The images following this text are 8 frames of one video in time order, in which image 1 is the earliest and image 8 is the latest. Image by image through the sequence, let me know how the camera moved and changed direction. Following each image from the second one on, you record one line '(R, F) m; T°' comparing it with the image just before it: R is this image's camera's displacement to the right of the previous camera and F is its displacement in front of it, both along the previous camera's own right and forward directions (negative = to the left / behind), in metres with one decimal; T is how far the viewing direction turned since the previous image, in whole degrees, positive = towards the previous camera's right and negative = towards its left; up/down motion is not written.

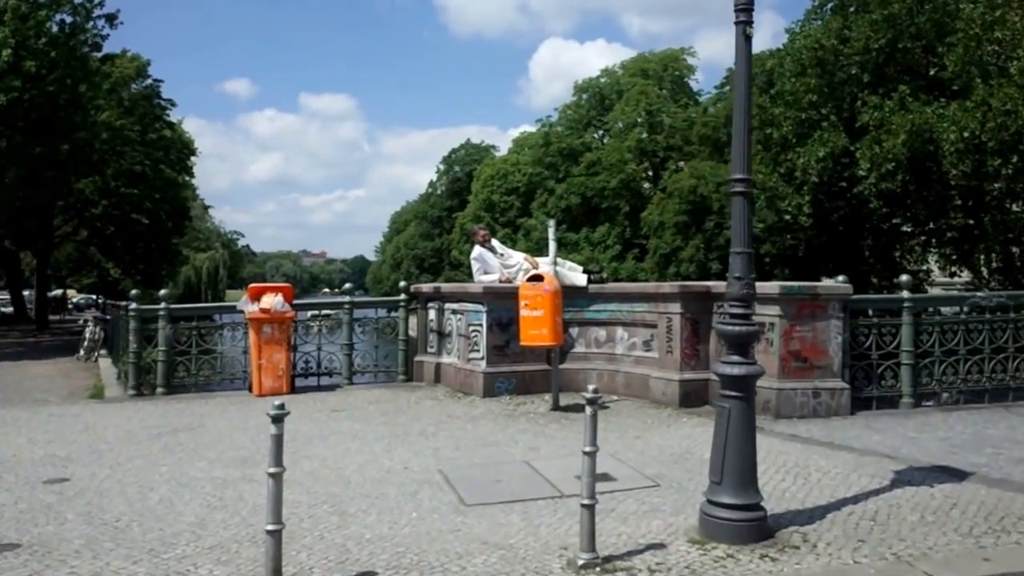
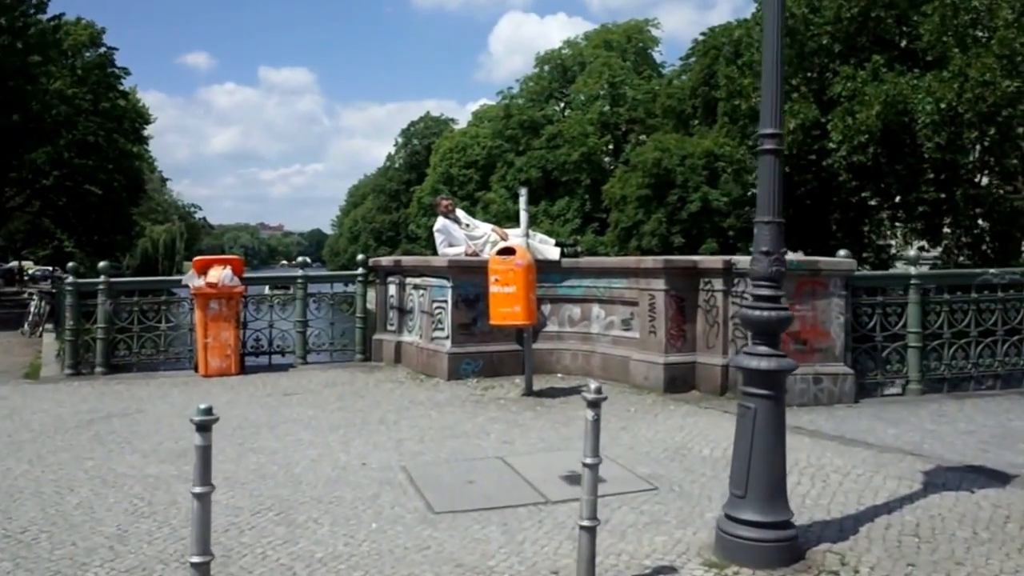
(-0.1, +1.0) m; +2°
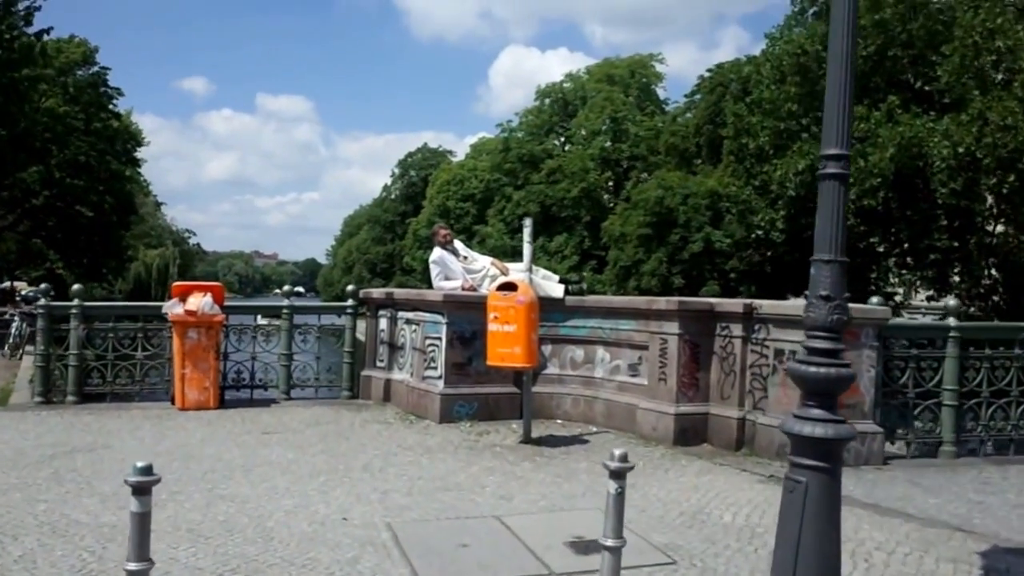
(-0.1, +0.7) m; 0°
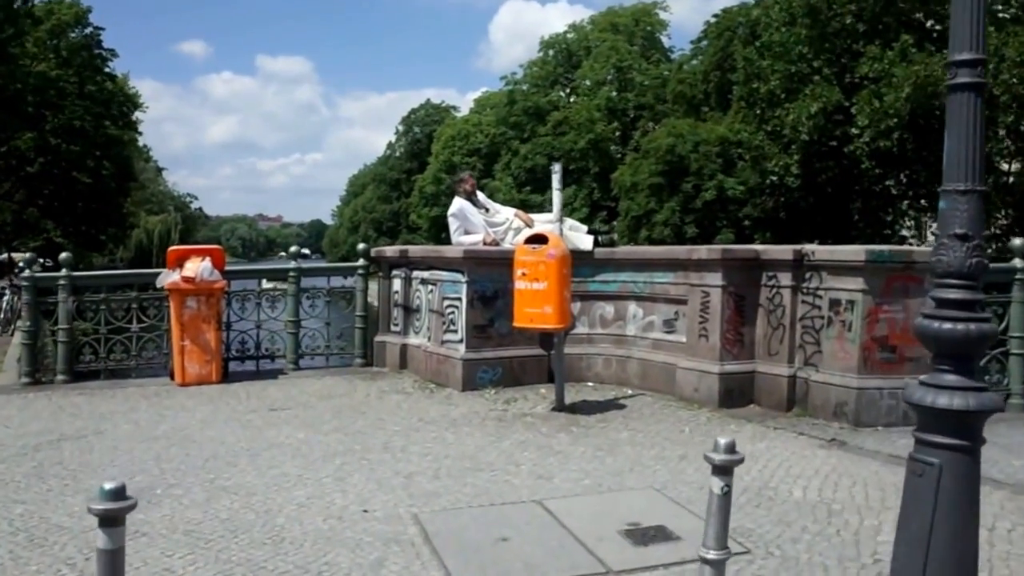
(-0.2, +0.9) m; 0°
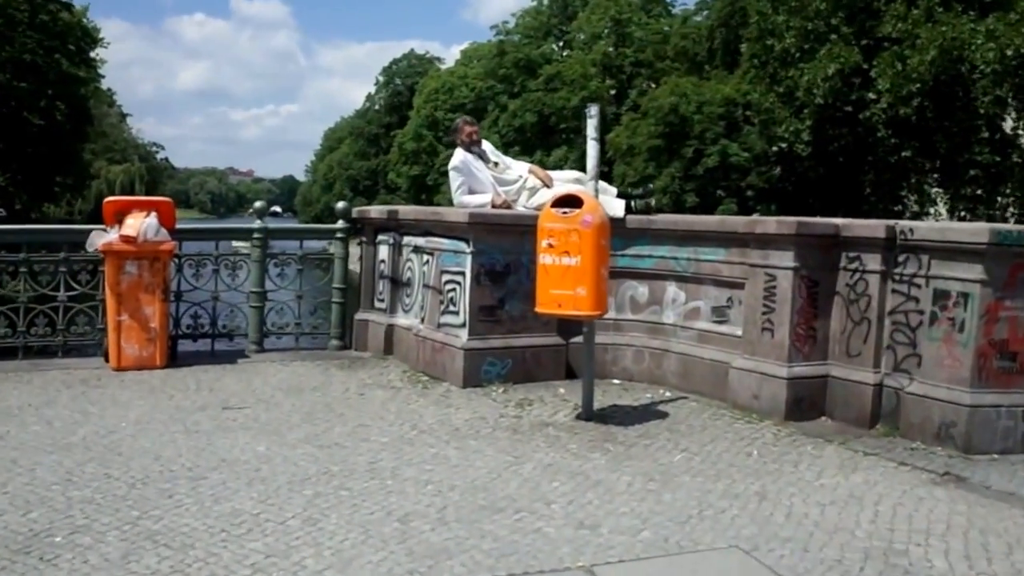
(-0.3, +1.8) m; +2°
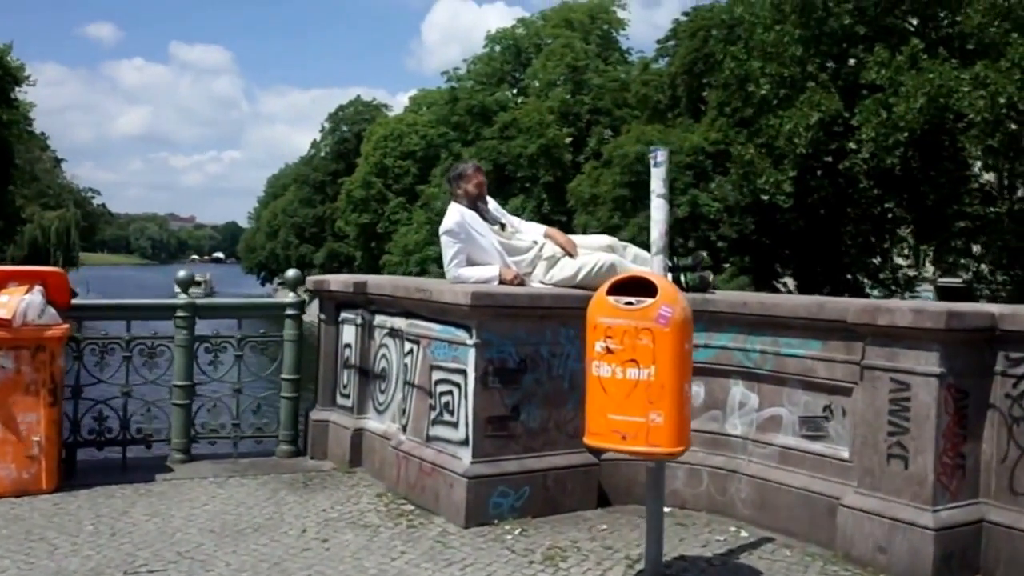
(-0.4, +2.2) m; +3°
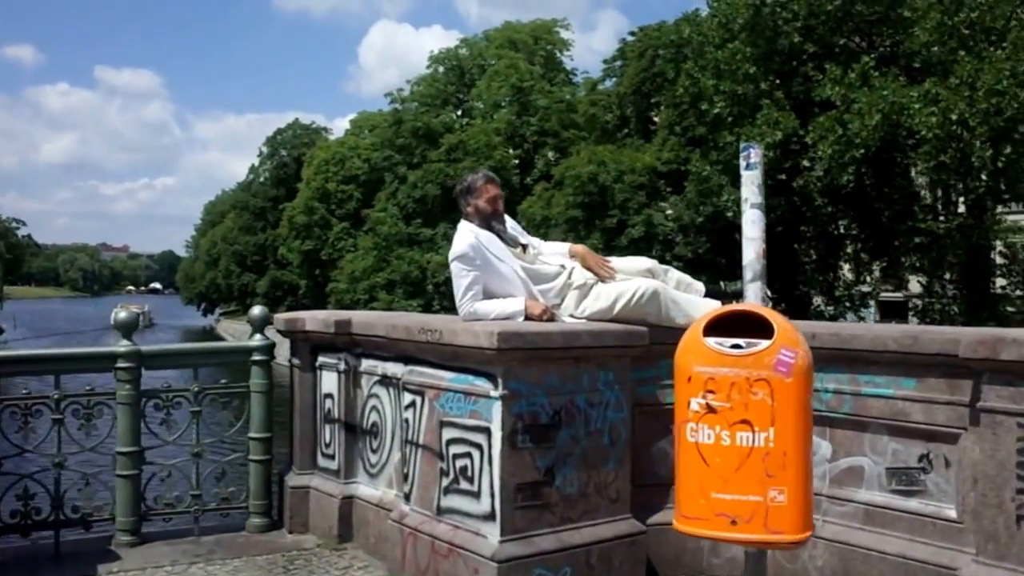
(-0.4, +1.1) m; +3°
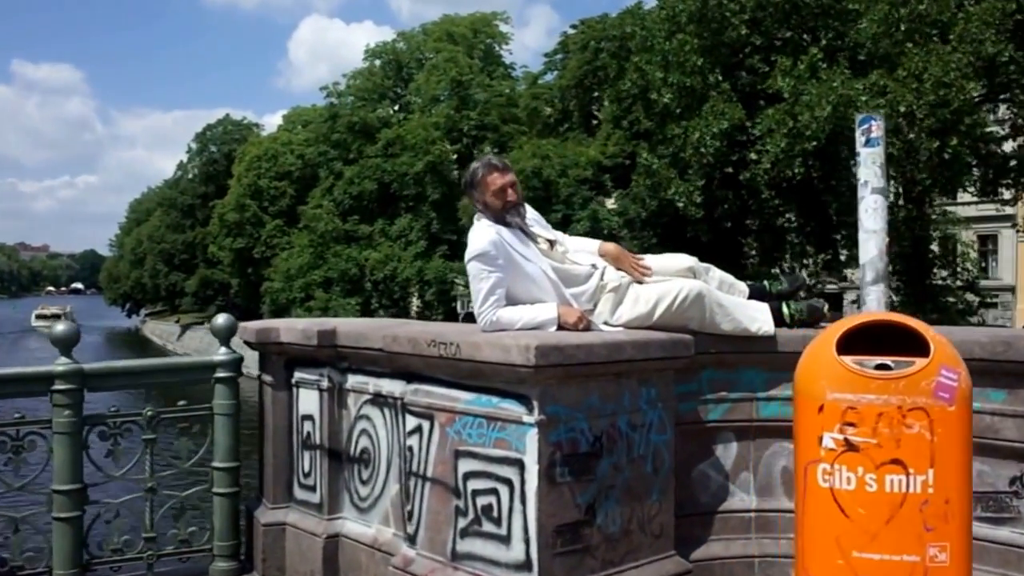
(-0.4, +0.8) m; +4°
